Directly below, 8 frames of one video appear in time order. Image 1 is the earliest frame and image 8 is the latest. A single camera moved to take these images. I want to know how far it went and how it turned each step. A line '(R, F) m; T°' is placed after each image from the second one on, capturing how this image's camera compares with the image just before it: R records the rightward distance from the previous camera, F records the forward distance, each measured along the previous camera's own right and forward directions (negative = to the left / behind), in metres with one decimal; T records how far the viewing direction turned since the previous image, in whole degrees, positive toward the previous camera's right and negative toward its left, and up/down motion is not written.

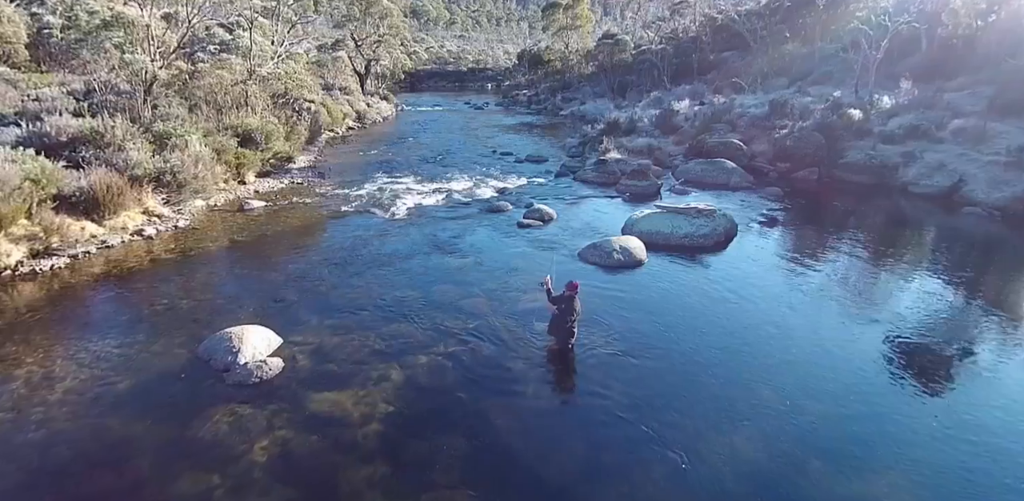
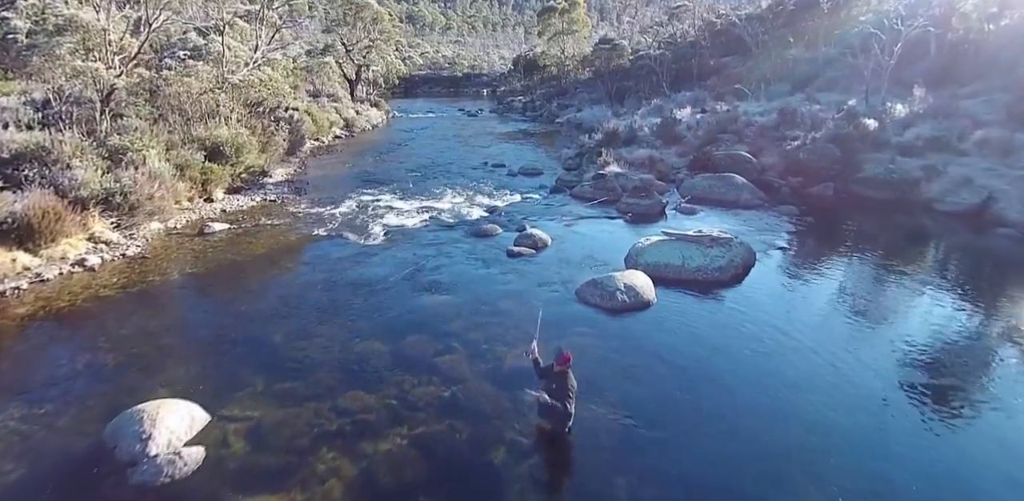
(+0.2, +1.6) m; 0°
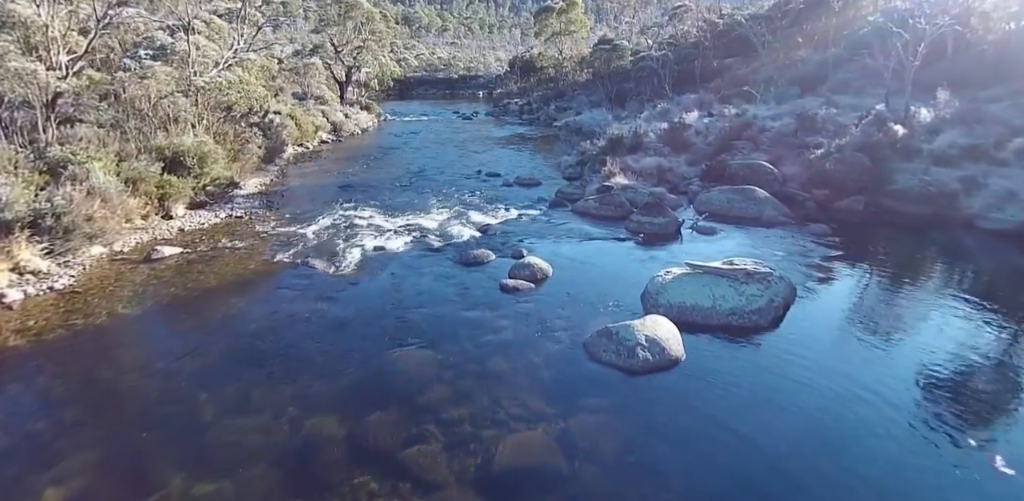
(0.0, +1.9) m; 0°
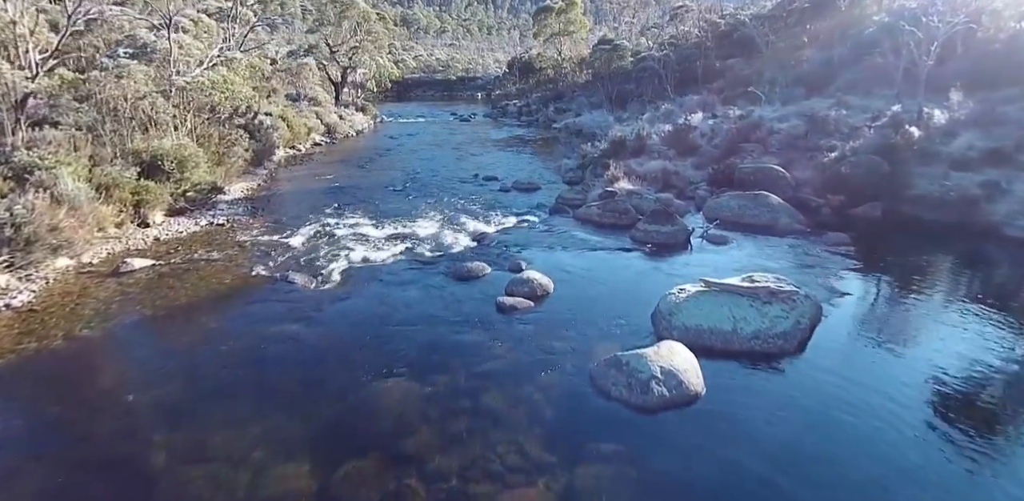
(0.0, +0.9) m; 0°
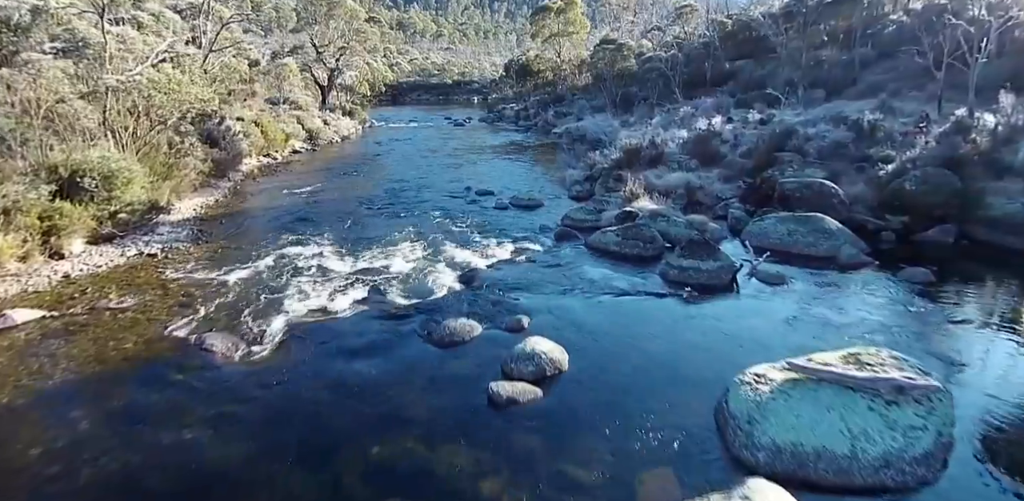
(0.0, +2.8) m; 0°
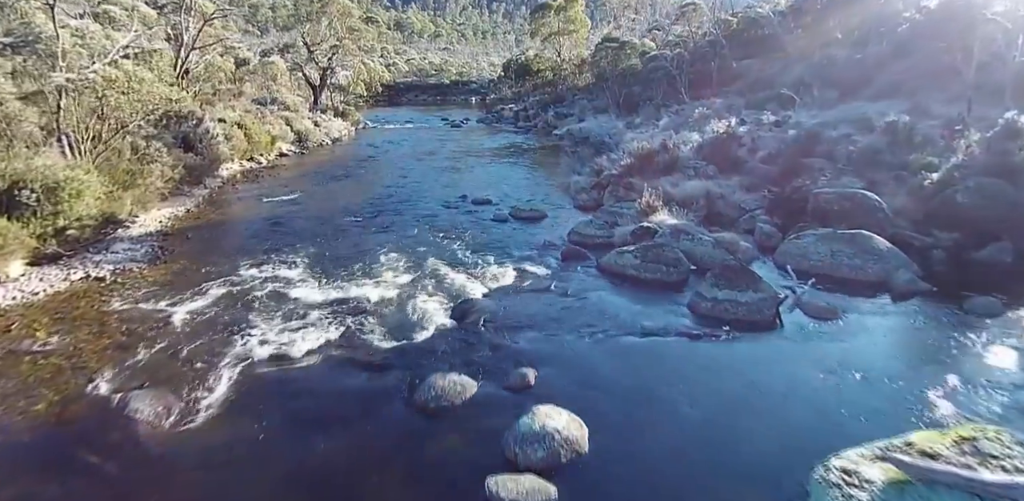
(-0.1, +1.6) m; 0°
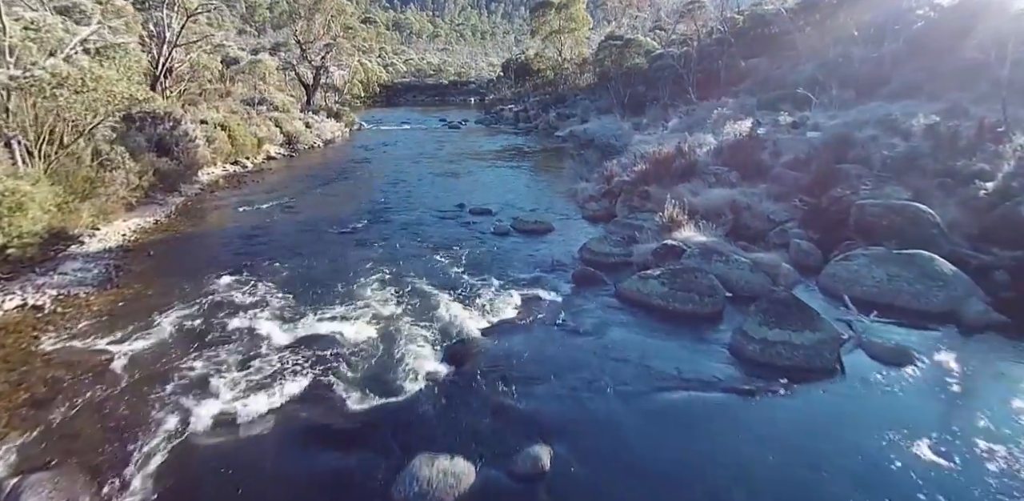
(-0.1, +1.5) m; 0°
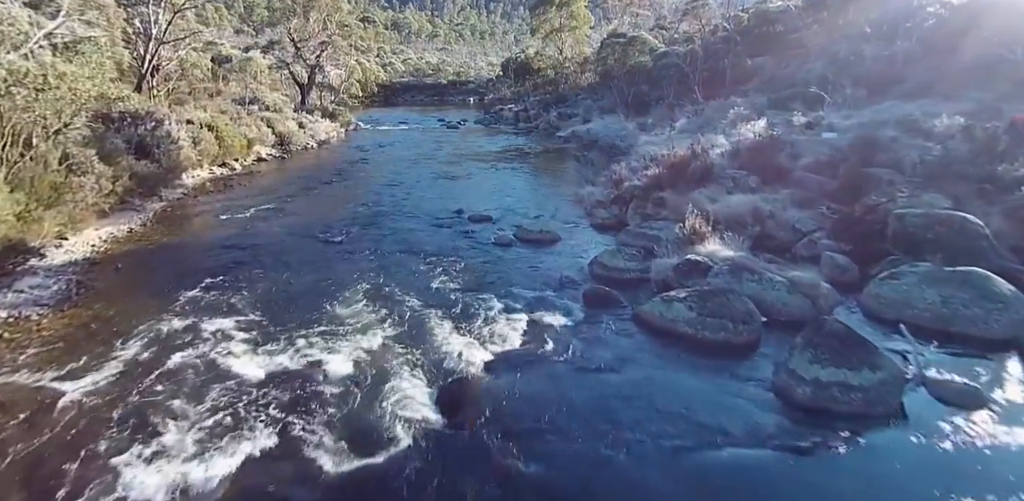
(-0.1, +1.1) m; 0°
